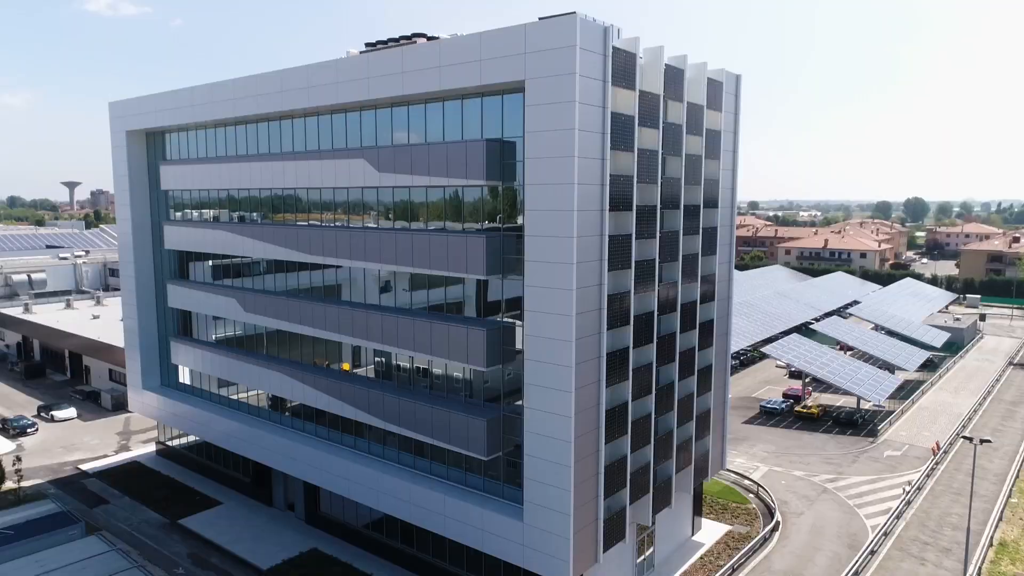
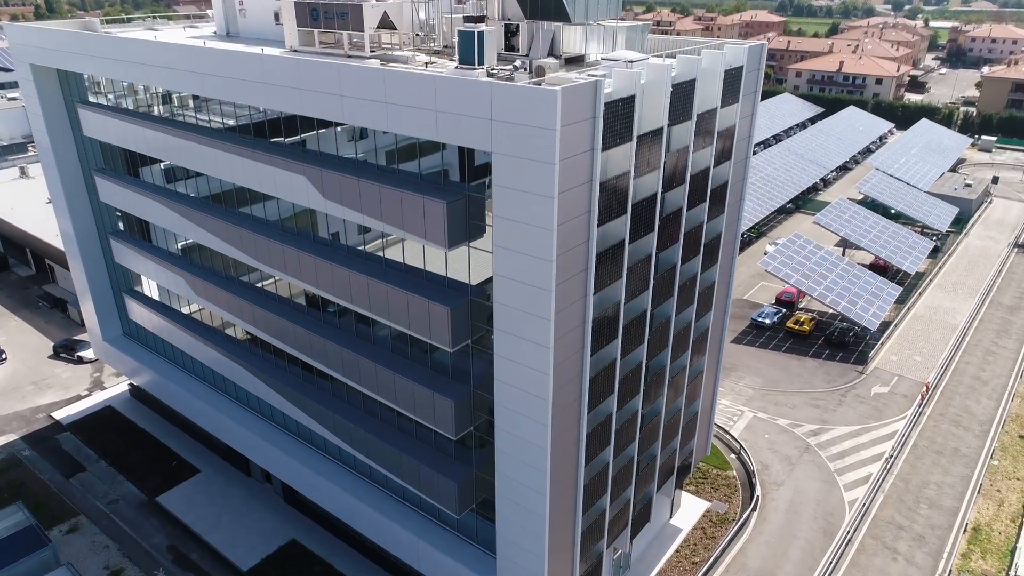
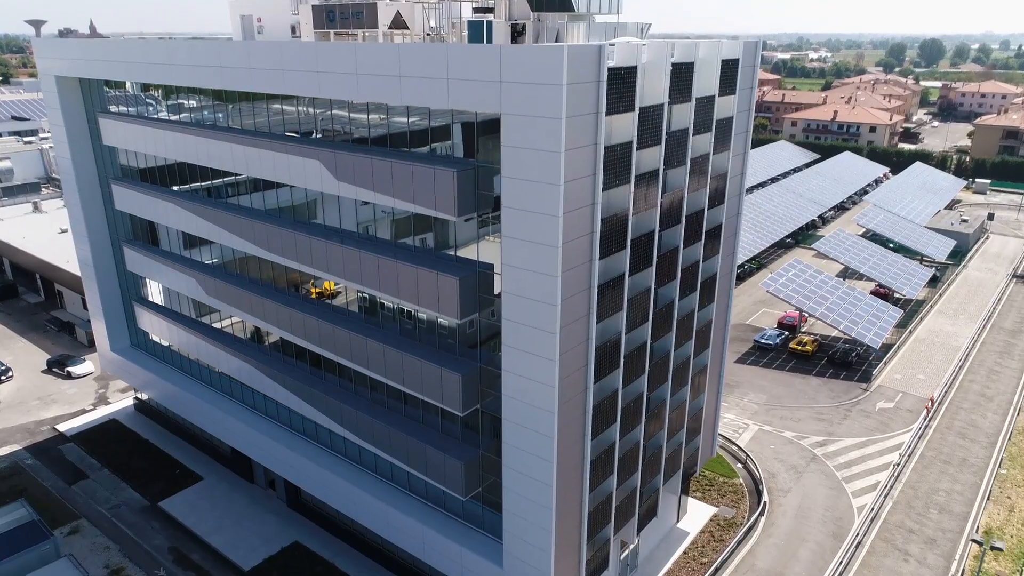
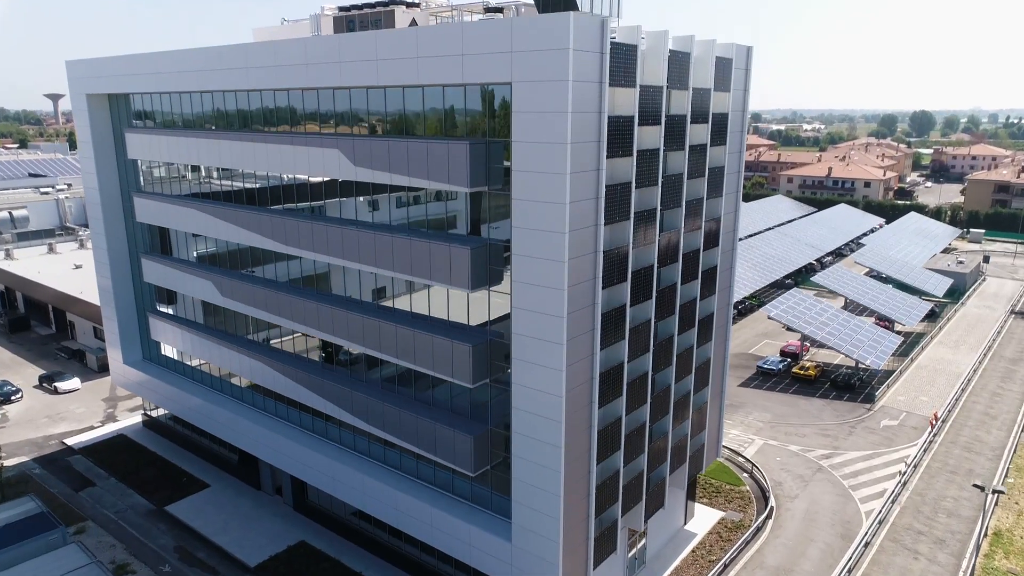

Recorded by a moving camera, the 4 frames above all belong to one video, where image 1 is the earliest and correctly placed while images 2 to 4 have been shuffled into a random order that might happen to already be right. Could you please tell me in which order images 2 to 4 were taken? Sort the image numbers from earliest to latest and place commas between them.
4, 3, 2
